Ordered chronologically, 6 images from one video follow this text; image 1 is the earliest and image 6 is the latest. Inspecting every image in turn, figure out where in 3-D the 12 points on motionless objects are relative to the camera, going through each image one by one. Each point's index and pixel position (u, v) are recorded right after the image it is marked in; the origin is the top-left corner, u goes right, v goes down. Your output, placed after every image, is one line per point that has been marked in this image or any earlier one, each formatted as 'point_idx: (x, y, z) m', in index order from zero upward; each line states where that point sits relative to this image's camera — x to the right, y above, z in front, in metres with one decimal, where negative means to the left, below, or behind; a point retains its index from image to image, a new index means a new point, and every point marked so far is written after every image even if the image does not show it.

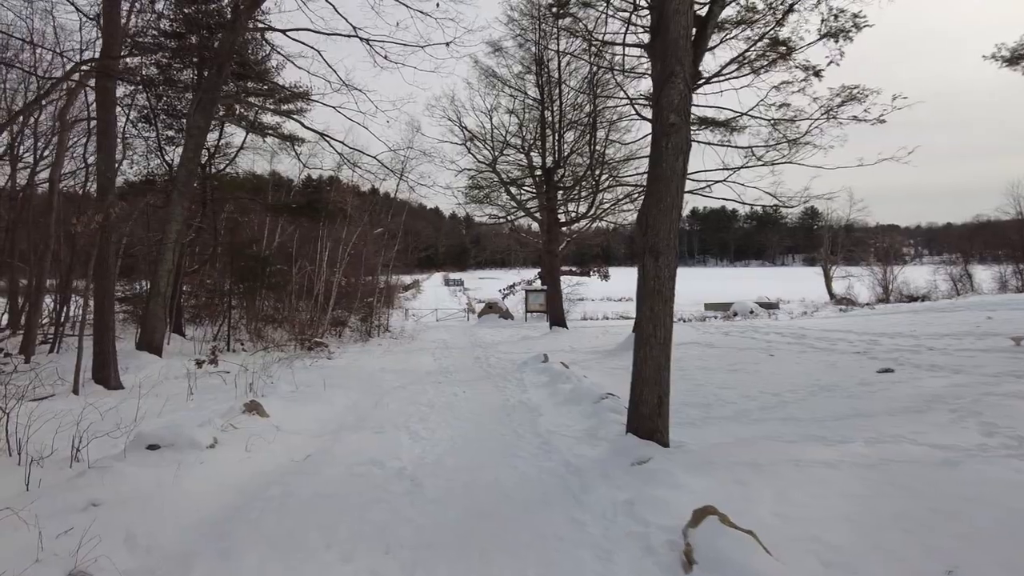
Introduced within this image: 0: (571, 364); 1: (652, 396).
0: (+1.0, -1.3, +10.6) m
1: (+1.1, -0.9, +4.9) m
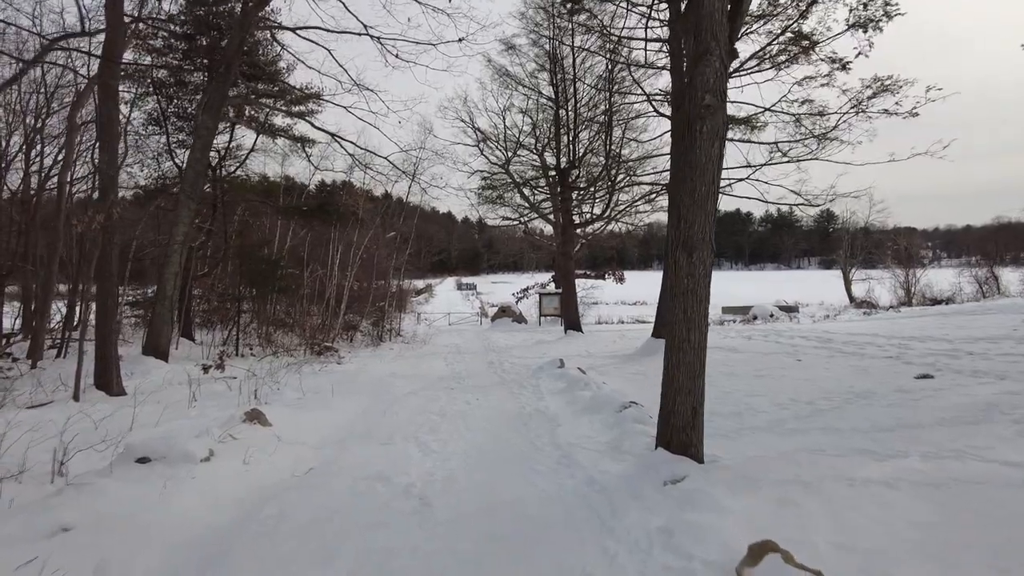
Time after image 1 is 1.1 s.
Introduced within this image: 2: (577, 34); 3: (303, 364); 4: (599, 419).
0: (+1.3, -1.4, +10.1) m
1: (+1.3, -0.9, +4.4) m
2: (+1.6, +6.1, +14.6) m
3: (-4.7, -1.7, +13.6) m
4: (+0.9, -1.4, +6.5) m
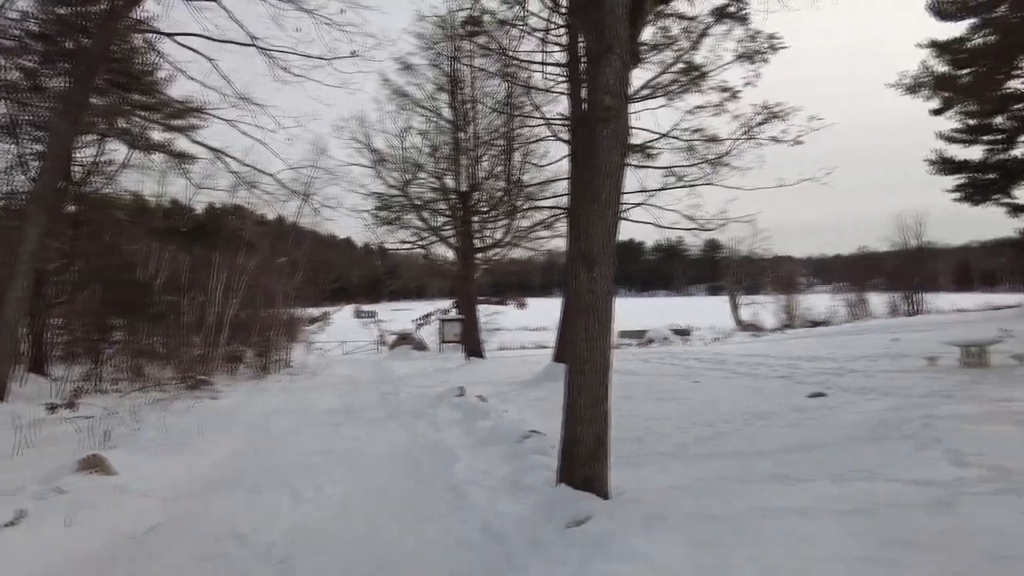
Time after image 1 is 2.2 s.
0: (-0.4, -1.8, +9.6) m
1: (+0.5, -1.0, +4.0) m
2: (-0.8, +5.5, +14.4) m
3: (-6.8, -2.3, +12.1) m
4: (-0.1, -1.6, +6.0) m
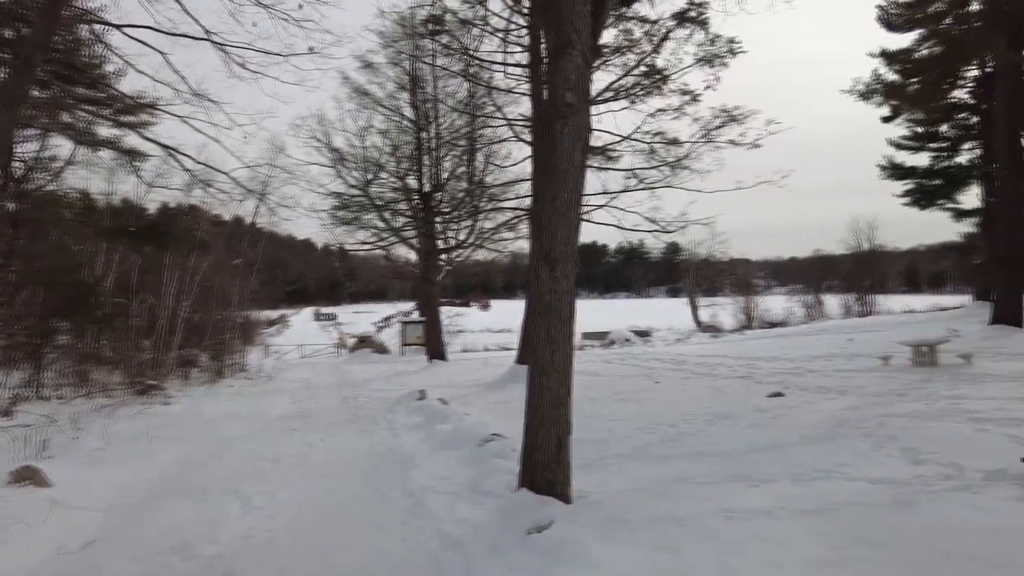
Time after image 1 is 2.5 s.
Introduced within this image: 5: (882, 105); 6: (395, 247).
0: (-1.0, -1.8, +9.5) m
1: (+0.3, -1.0, +3.9) m
2: (-1.7, +5.5, +14.2) m
3: (-7.6, -2.3, +11.6) m
4: (-0.5, -1.6, +5.8) m
5: (+10.4, +5.1, +16.9) m
6: (-3.6, +1.3, +18.5) m
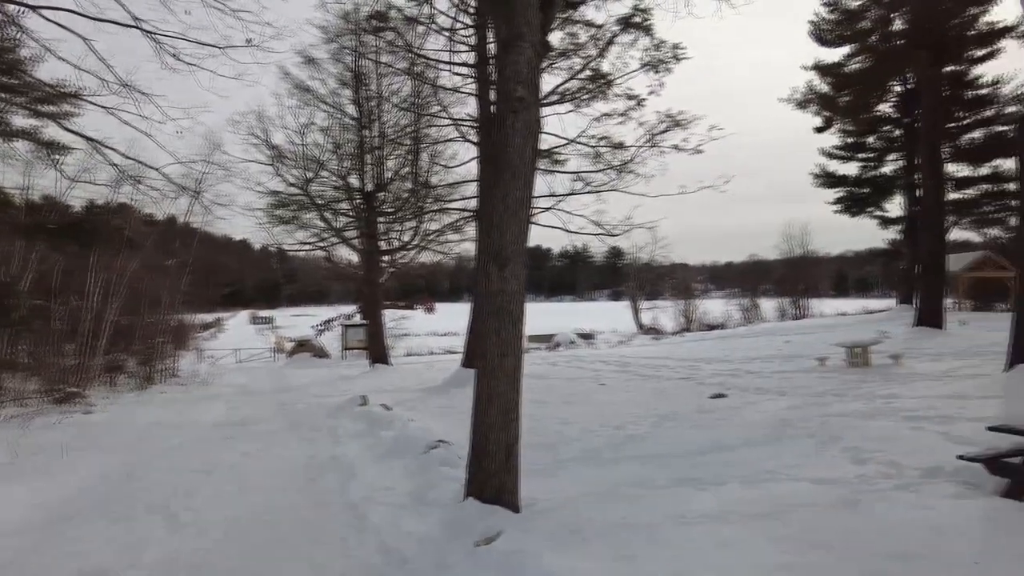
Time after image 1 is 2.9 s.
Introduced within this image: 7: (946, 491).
0: (-1.8, -1.8, +9.2) m
1: (-0.1, -1.0, +3.8) m
2: (-3.0, +5.4, +13.9) m
3: (-8.6, -2.3, +10.7) m
4: (-1.0, -1.6, +5.6) m
5: (+8.8, +5.0, +17.6) m
6: (-5.2, +1.2, +17.9) m
7: (+2.5, -1.2, +3.4) m
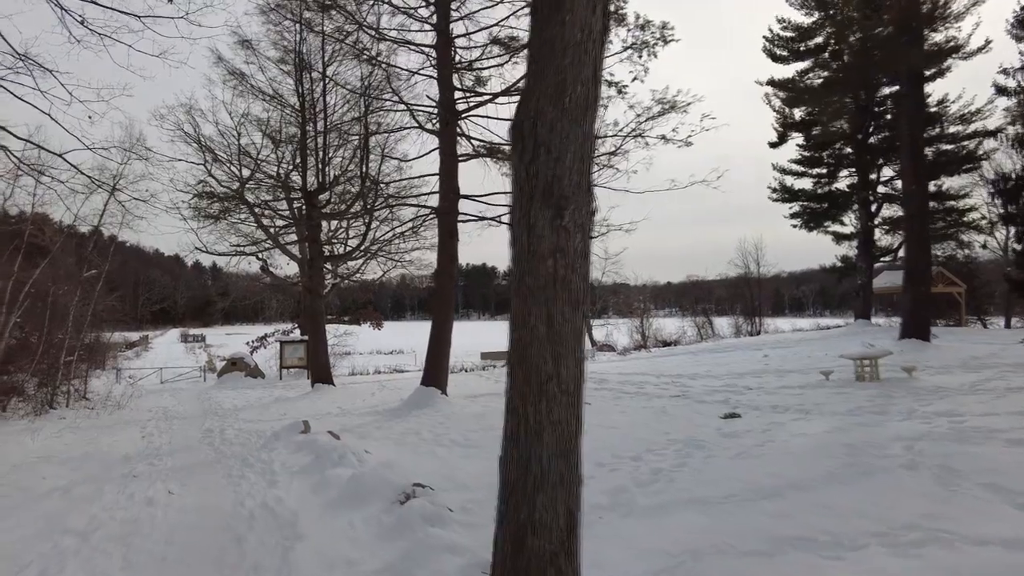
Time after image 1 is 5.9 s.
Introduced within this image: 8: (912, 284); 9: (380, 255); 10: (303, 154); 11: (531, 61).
0: (-2.1, -1.8, +7.5) m
1: (+0.1, -0.8, +2.3) m
2: (-3.7, +5.3, +12.3) m
3: (-9.0, -2.3, +8.3) m
4: (-1.0, -1.6, +4.0) m
5: (+7.7, +4.7, +17.1) m
6: (-6.3, +0.9, +16.0) m
7: (+2.7, -1.0, +2.2) m
8: (+9.3, +0.1, +14.1) m
9: (-3.5, +0.9, +16.1) m
10: (-5.4, +3.5, +15.5) m
11: (+0.1, +0.9, +2.4) m
